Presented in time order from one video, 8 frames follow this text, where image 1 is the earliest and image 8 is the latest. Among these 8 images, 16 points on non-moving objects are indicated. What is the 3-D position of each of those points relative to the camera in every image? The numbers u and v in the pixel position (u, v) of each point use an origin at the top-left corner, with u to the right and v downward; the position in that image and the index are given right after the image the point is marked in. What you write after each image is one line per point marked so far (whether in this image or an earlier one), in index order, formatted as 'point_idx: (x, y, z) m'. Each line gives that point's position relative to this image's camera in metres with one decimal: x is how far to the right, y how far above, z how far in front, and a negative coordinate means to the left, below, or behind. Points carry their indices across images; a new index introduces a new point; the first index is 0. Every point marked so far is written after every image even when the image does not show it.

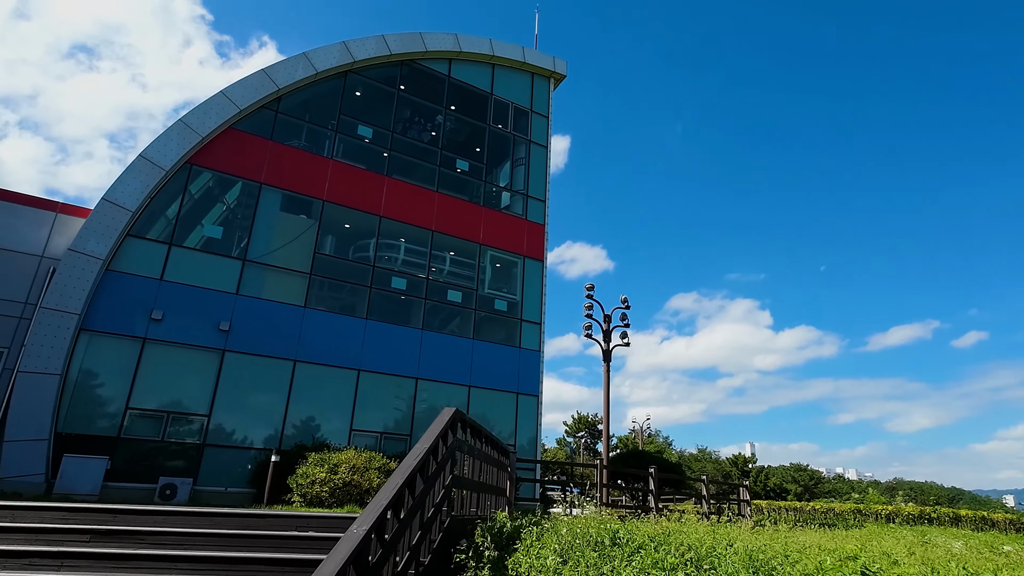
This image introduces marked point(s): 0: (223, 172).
0: (-5.5, +2.2, +15.7) m
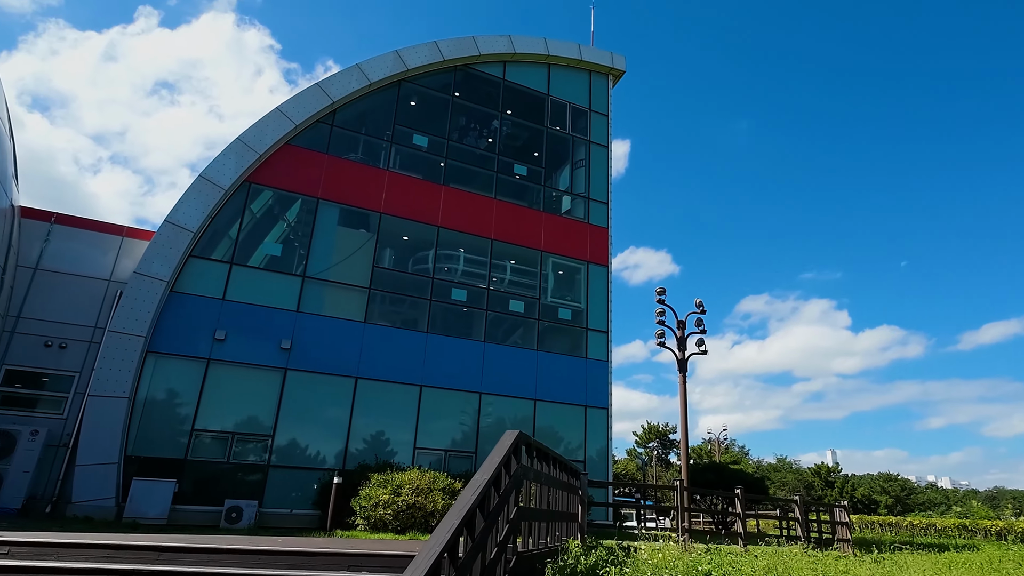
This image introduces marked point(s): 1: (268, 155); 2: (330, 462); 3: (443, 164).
0: (-4.4, +1.9, +15.6) m
1: (-4.7, +2.6, +15.8) m
2: (-3.0, -2.9, +14.2) m
3: (-1.4, +2.7, +17.2) m
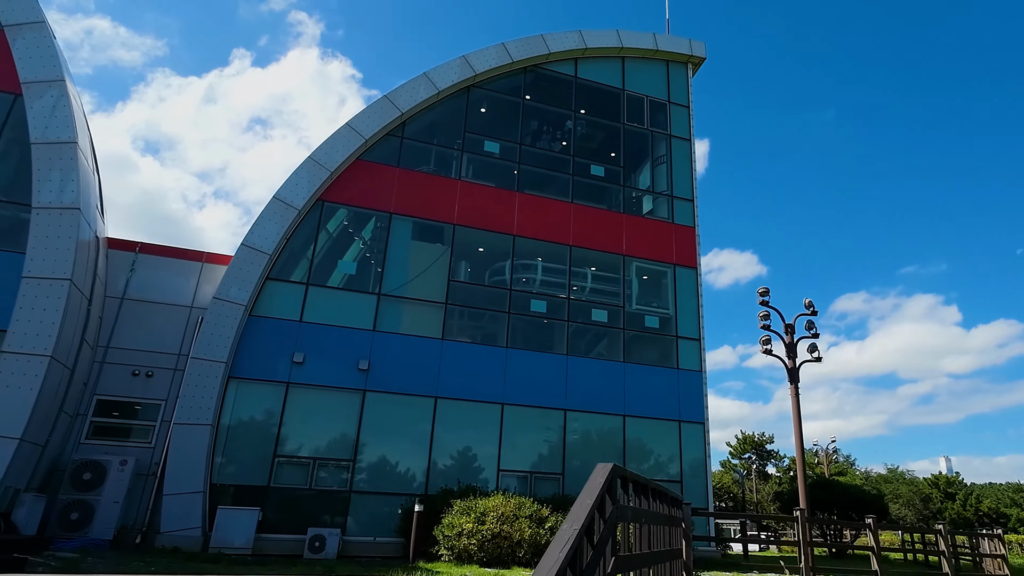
0: (-2.9, +1.5, +15.4) m
1: (-3.3, +2.2, +15.6) m
2: (-1.6, -3.1, +13.7) m
3: (+0.1, +2.4, +16.7) m
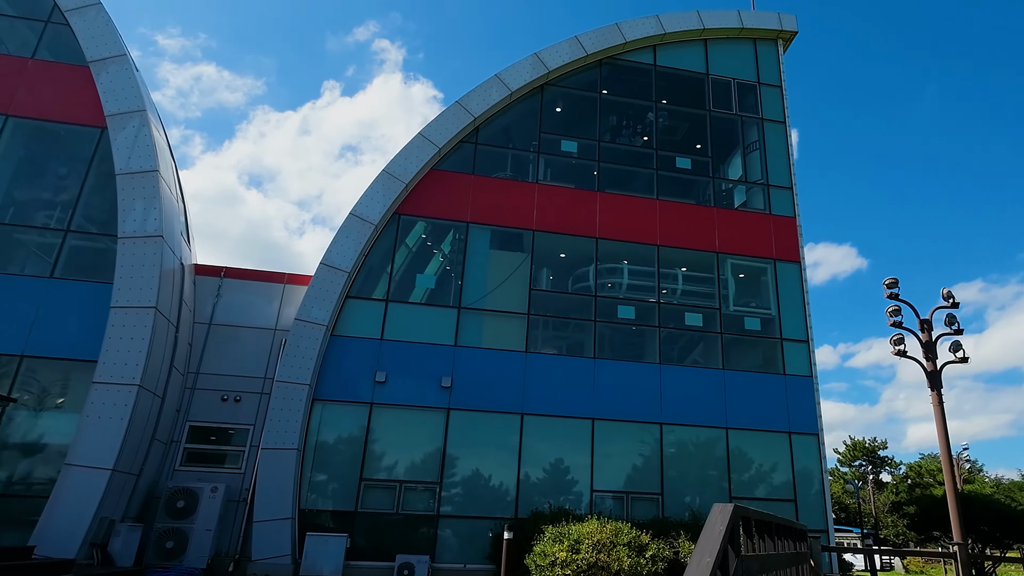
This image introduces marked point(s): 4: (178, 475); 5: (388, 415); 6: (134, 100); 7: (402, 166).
0: (-1.5, +1.3, +15.0) m
1: (-1.8, +1.9, +15.3) m
2: (0.0, -3.3, +13.1) m
3: (+1.6, +2.3, +16.0) m
4: (-5.6, -3.1, +13.8) m
5: (-2.0, -2.1, +13.4) m
6: (-7.1, +3.6, +15.4) m
7: (-2.0, +2.2, +15.0) m
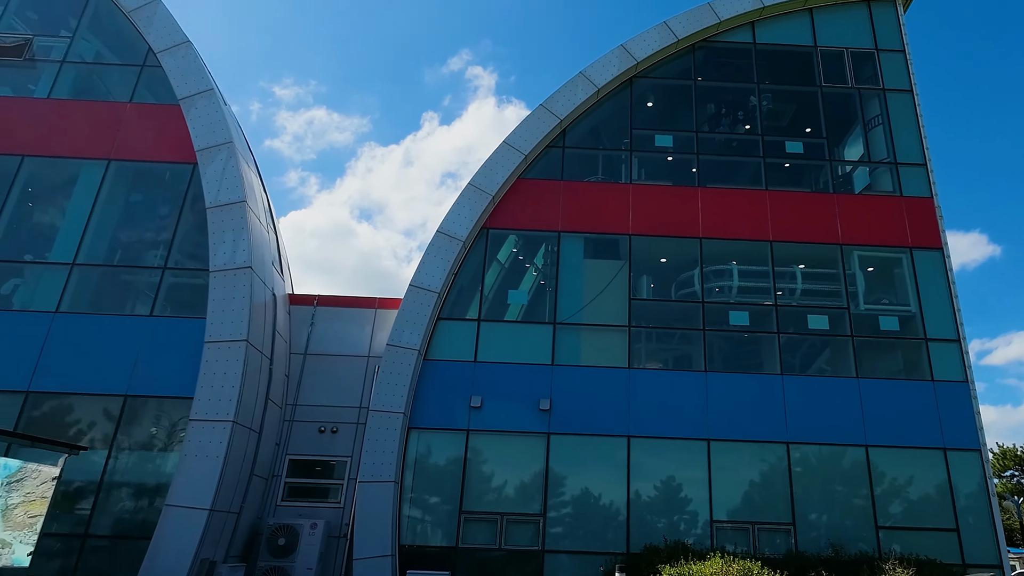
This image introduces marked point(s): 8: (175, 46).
0: (+0.2, +1.0, +14.2) m
1: (-0.2, +1.6, +14.6) m
2: (+1.6, -3.5, +12.1) m
3: (+3.3, +2.2, +14.9) m
4: (-3.8, -3.7, +13.5) m
5: (-0.4, -2.4, +12.6) m
6: (-5.5, +2.9, +15.4) m
7: (-0.4, +1.9, +14.3) m
8: (-6.9, +5.0, +17.0) m
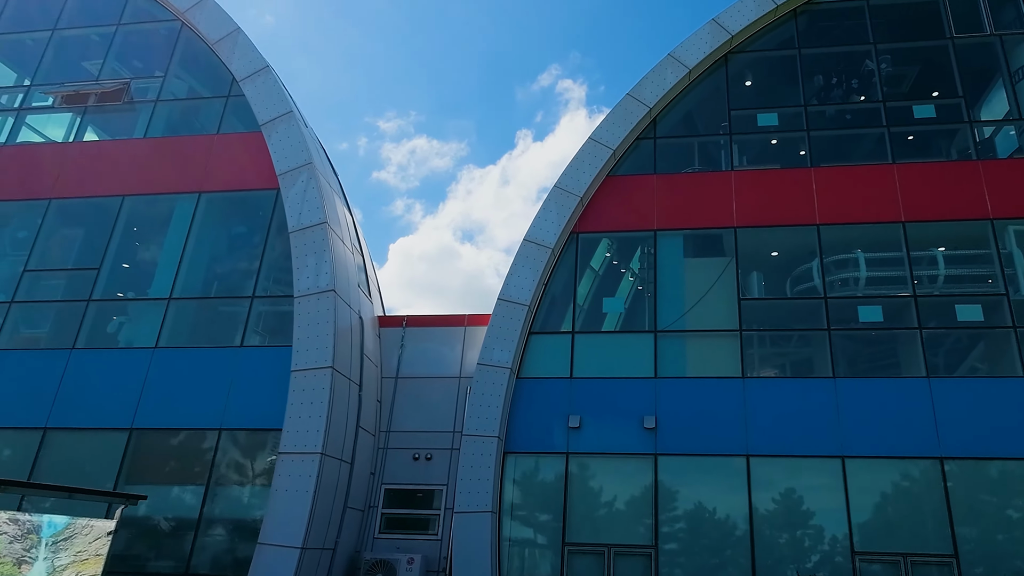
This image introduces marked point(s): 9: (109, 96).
0: (+1.6, +0.9, +13.2) m
1: (+1.3, +1.5, +13.6) m
2: (+3.1, -3.5, +10.9) m
3: (+4.8, +2.2, +13.5) m
4: (-2.1, -4.0, +12.8) m
5: (+1.1, -2.5, +11.6) m
6: (-3.9, +2.4, +15.1) m
7: (+1.0, +1.8, +13.4) m
8: (-5.2, +4.4, +16.9) m
9: (-9.2, +4.4, +19.0) m
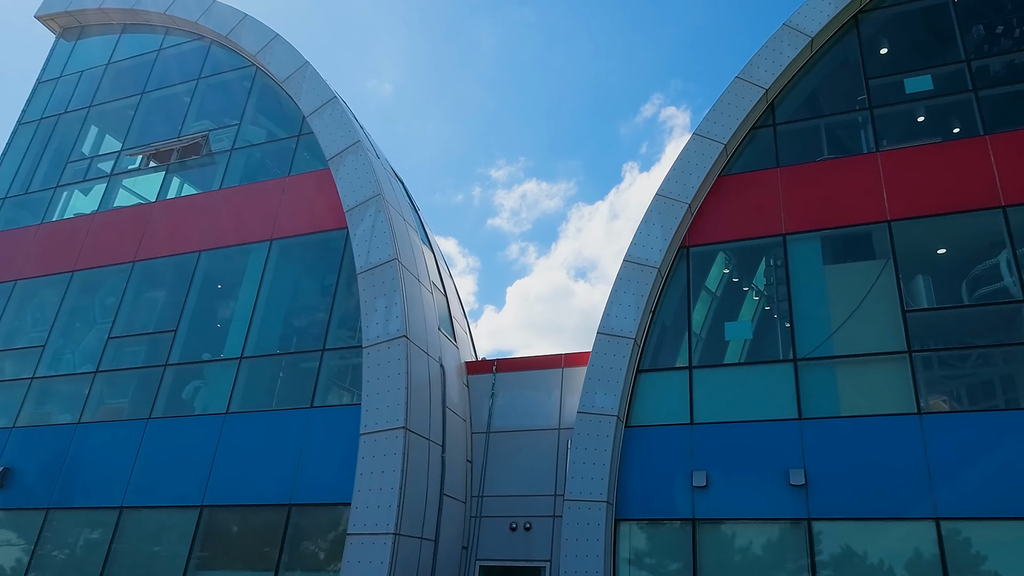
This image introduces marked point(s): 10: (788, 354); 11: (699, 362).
0: (+2.9, +0.6, +10.9) m
1: (+2.6, +1.1, +11.4) m
2: (+4.3, -3.6, +8.2) m
3: (+6.0, +2.1, +10.8) m
4: (-0.5, -4.6, +10.8) m
5: (+2.4, -2.7, +9.2) m
6: (-2.4, +1.6, +13.7) m
7: (+2.3, +1.4, +11.2) m
8: (-3.6, +3.5, +15.7) m
9: (-7.2, +3.0, +18.3) m
10: (+3.4, -0.8, +10.0) m
11: (+2.4, -0.9, +10.3) m
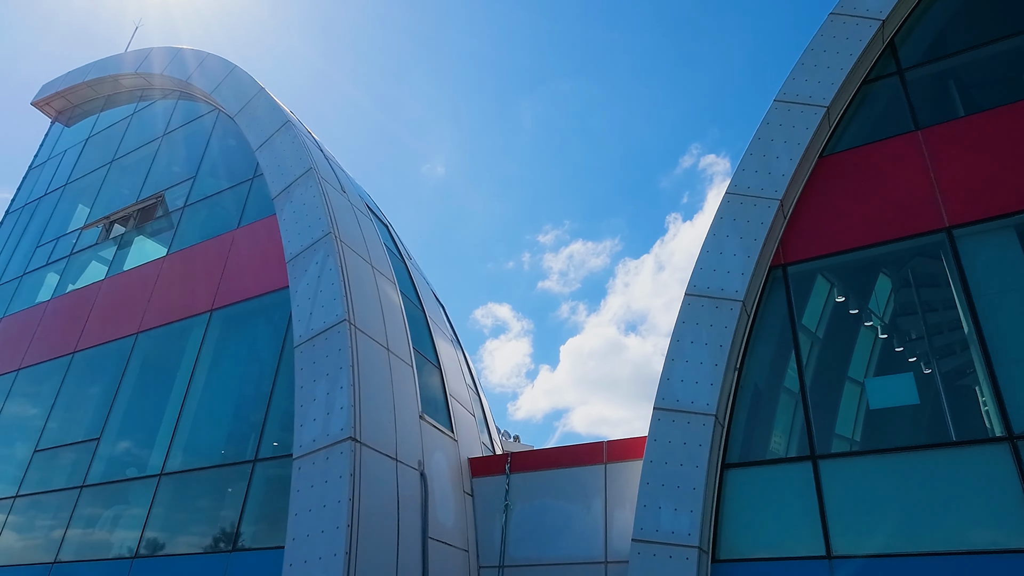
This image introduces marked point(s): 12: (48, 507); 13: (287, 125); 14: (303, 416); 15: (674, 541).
0: (+2.9, +0.3, +6.9) m
1: (+2.6, +0.8, +7.5) m
2: (+4.4, -3.5, +3.8) m
3: (+5.8, +2.1, +6.8) m
4: (-0.2, -5.1, +6.7) m
5: (+2.5, -3.0, +5.1) m
6: (-2.3, +0.7, +10.1) m
7: (+2.2, +1.0, +7.3) m
8: (-3.5, +2.3, +12.3) m
9: (-6.9, +1.4, +15.1) m
10: (+3.4, -1.0, +5.9) m
11: (+2.4, -1.2, +6.3) m
12: (-6.3, -2.9, +10.9) m
13: (-3.3, +2.3, +12.2) m
14: (-2.0, -1.2, +7.9) m
15: (+1.2, -1.9, +6.1) m
